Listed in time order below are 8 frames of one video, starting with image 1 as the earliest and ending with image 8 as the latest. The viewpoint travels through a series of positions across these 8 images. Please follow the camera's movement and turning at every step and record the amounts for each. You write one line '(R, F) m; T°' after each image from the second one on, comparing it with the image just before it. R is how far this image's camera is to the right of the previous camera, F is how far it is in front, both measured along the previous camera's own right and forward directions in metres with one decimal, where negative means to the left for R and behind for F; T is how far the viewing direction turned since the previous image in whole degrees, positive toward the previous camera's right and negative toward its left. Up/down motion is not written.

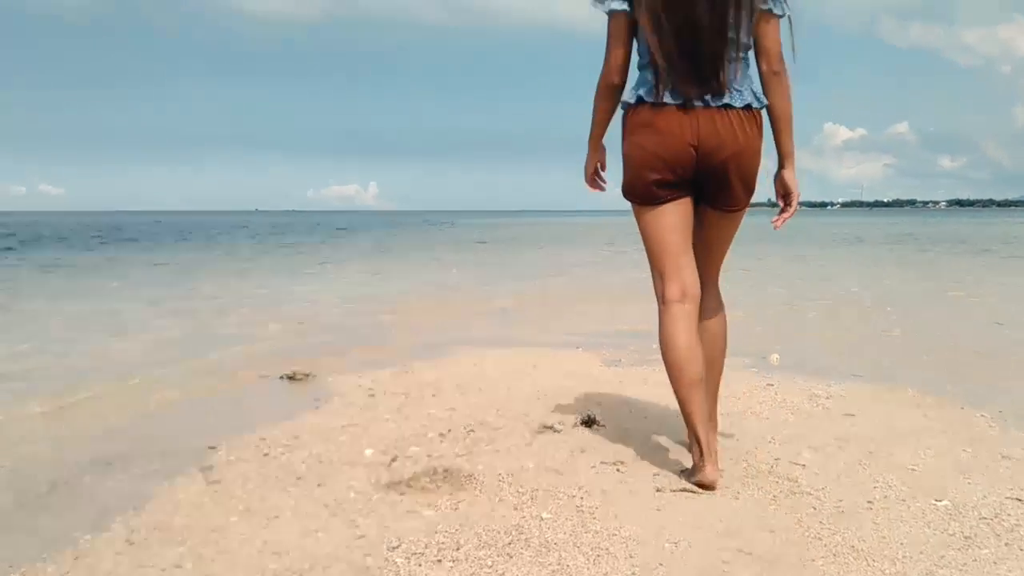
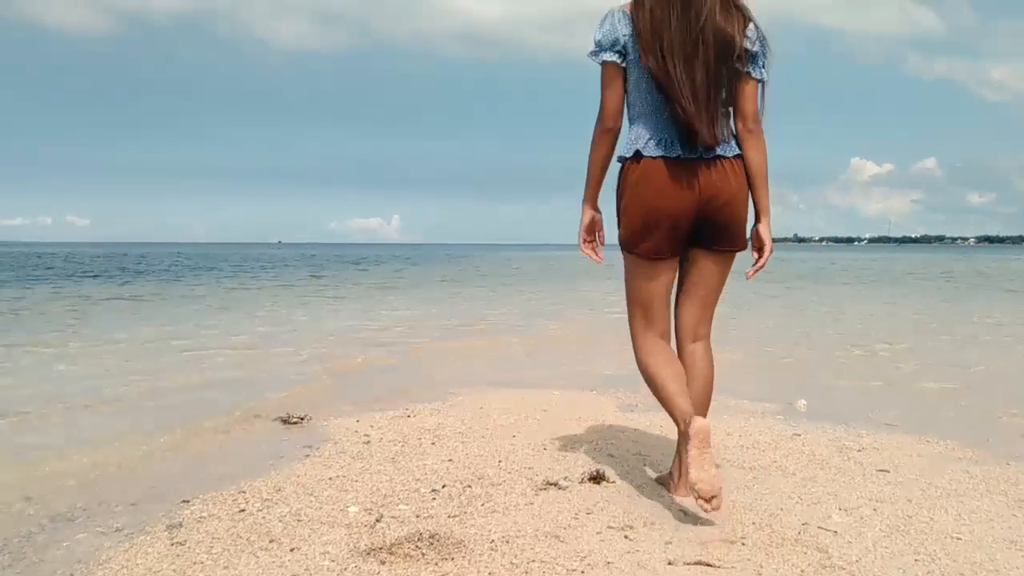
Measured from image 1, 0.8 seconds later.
(+0.1, +0.2) m; -2°
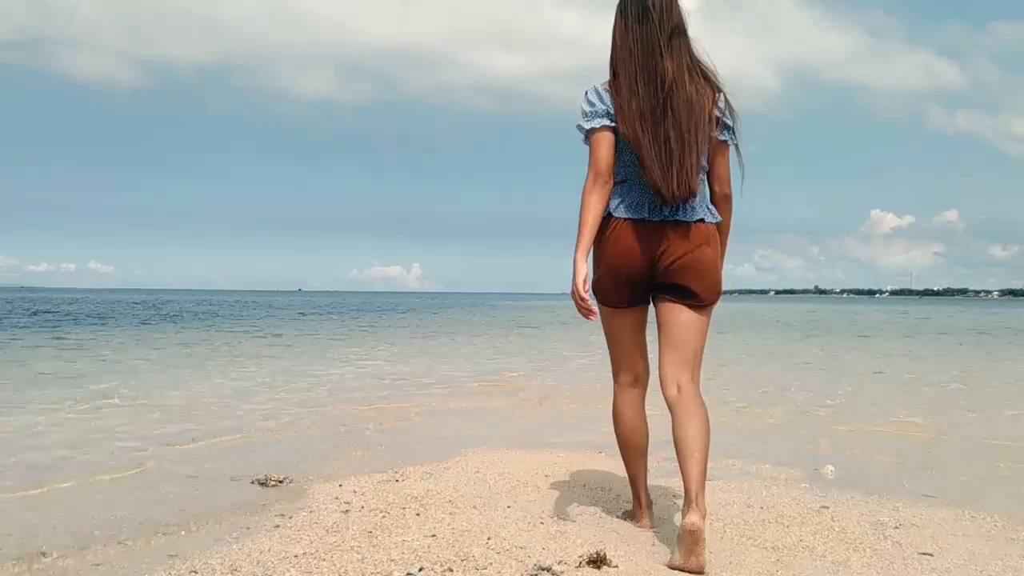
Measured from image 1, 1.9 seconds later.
(+0.1, +0.2) m; -1°
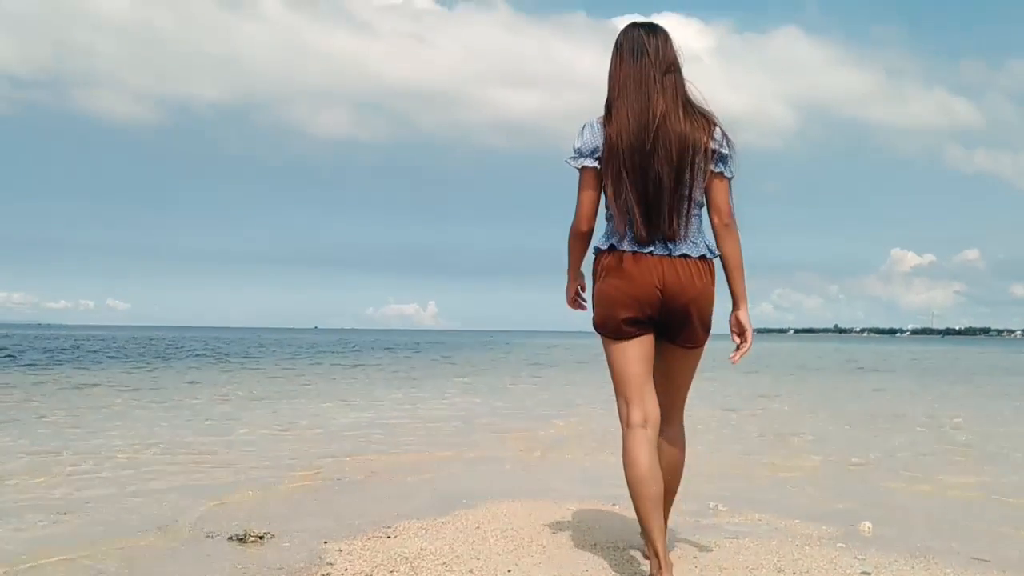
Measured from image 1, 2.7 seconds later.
(0.0, +0.2) m; -1°
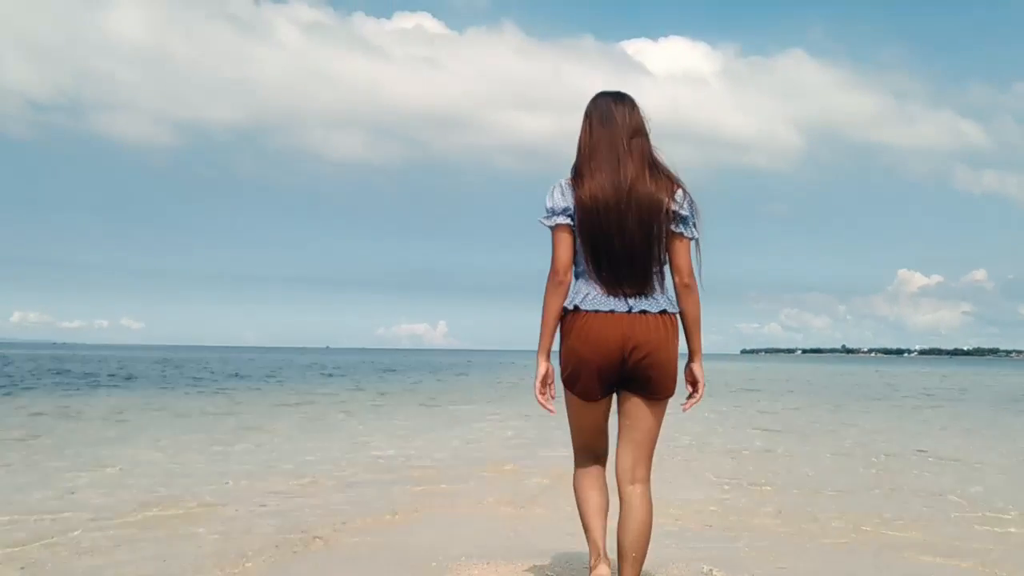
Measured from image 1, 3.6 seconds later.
(+0.1, -0.7) m; -1°
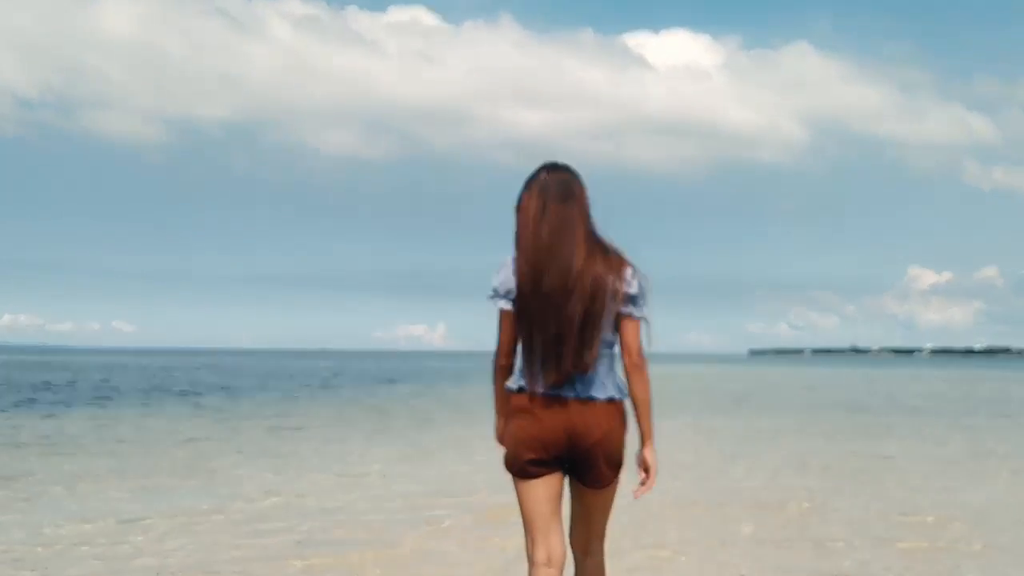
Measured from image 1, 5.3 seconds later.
(0.0, +2.4) m; 0°
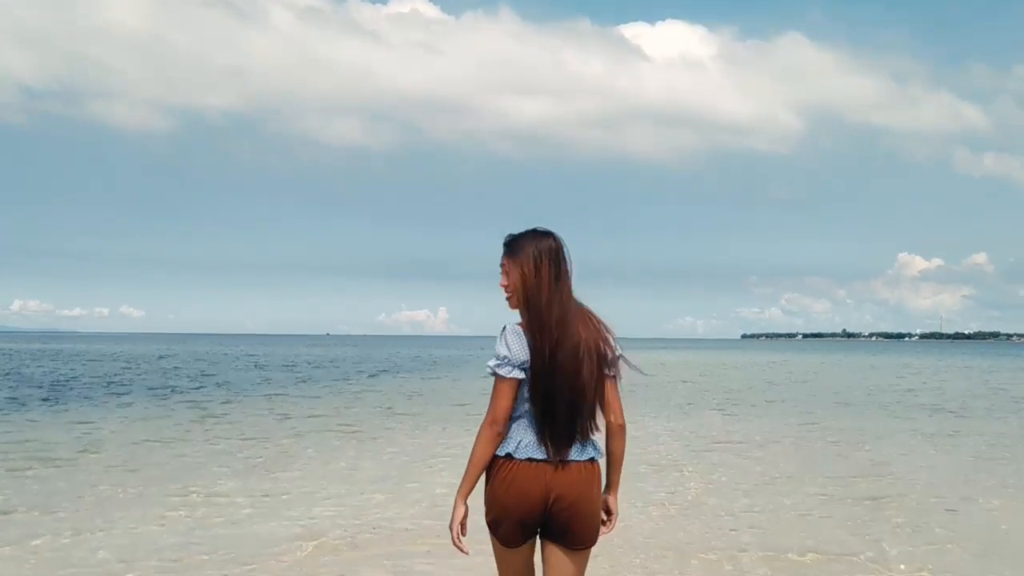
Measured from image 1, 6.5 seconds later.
(+0.4, -2.6) m; 0°
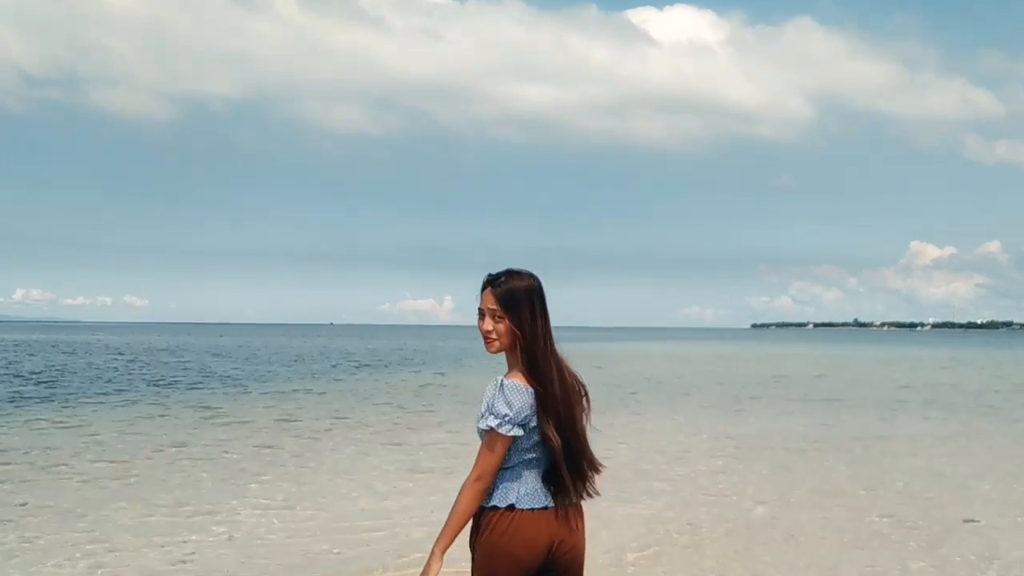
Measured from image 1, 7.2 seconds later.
(-0.3, +1.3) m; 0°
